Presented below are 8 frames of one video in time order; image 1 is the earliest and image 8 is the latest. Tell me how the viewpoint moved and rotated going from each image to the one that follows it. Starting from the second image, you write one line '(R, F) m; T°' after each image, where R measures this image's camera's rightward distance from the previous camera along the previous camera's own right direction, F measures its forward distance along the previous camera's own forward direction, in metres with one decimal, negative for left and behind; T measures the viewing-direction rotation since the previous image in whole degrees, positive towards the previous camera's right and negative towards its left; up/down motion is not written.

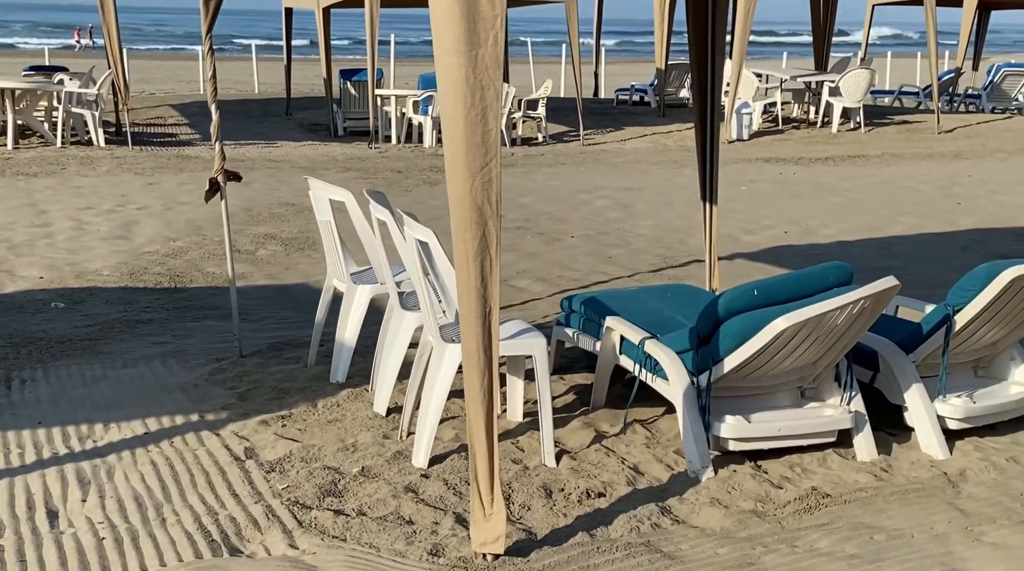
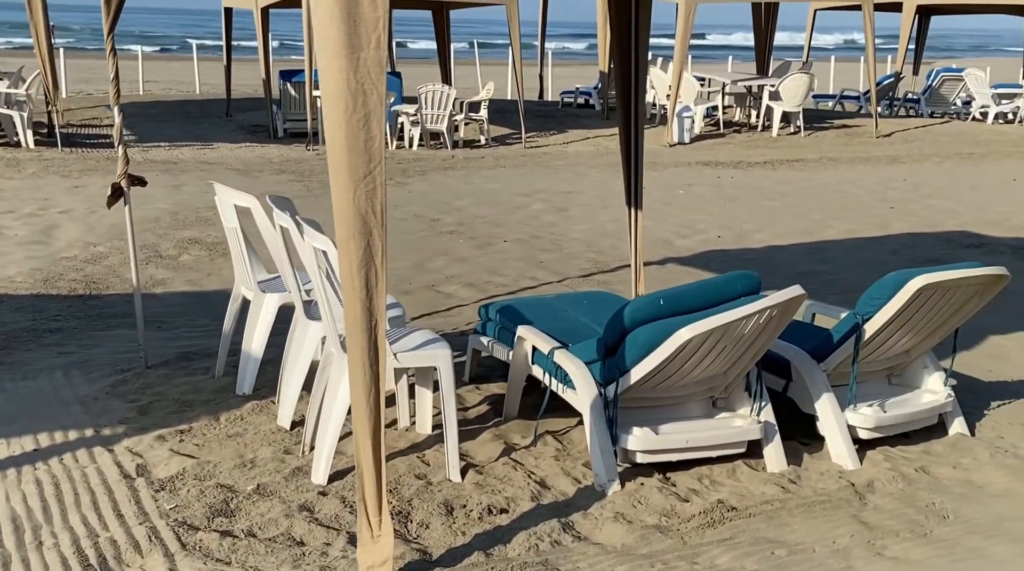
(+0.2, +0.1) m; +2°
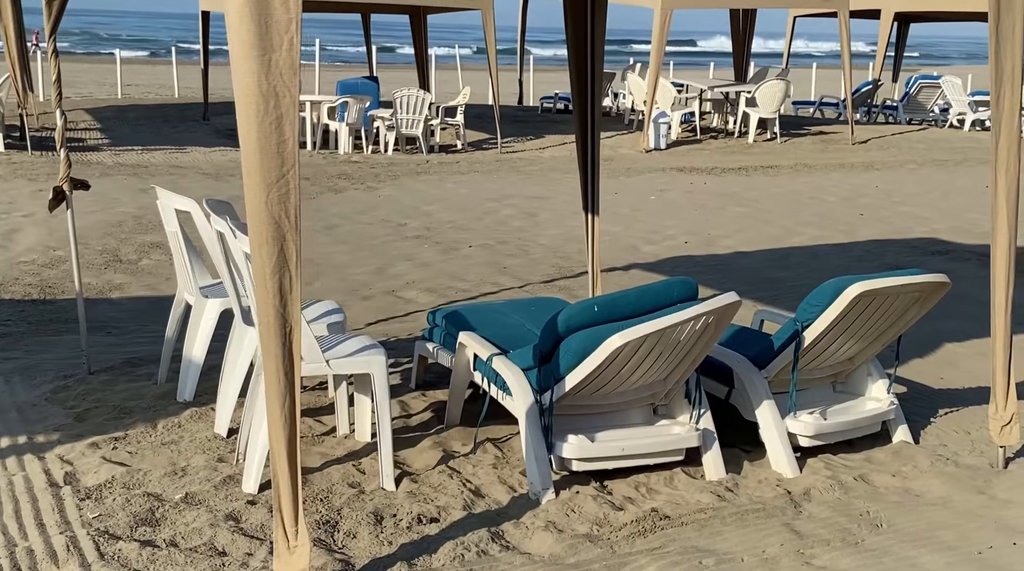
(+0.2, 0.0) m; +1°
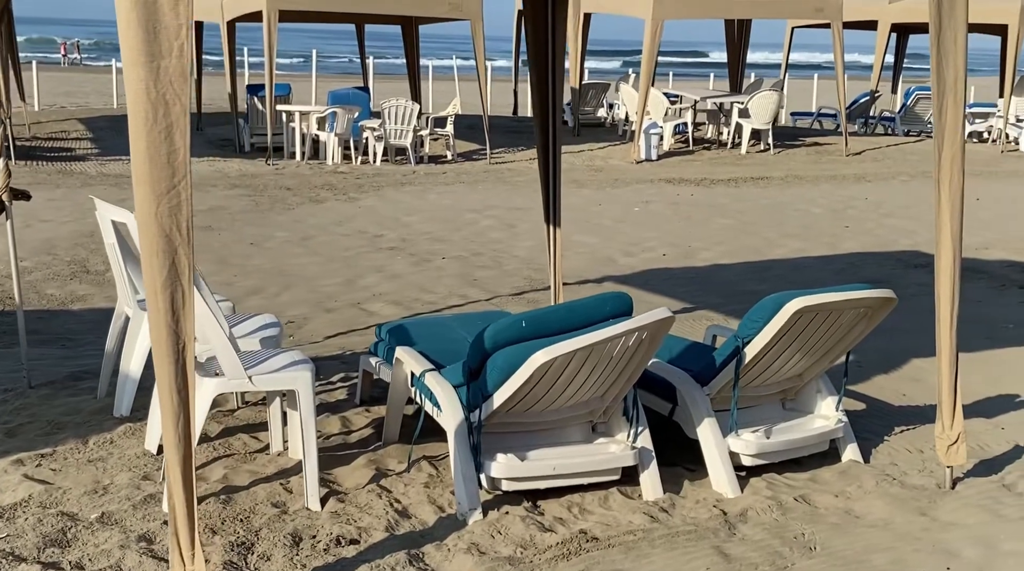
(+0.2, +0.1) m; 0°
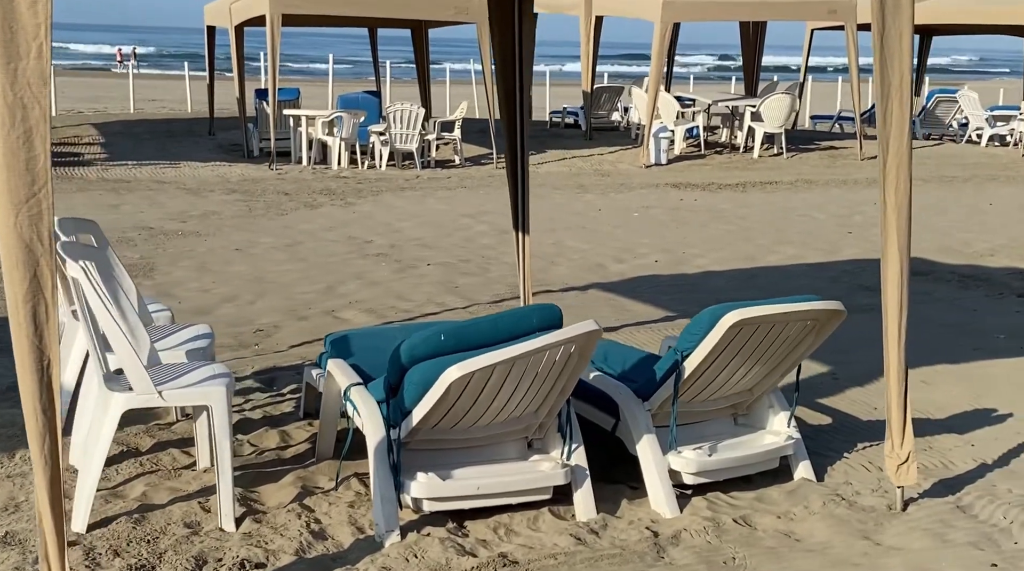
(+0.3, +0.2) m; -1°
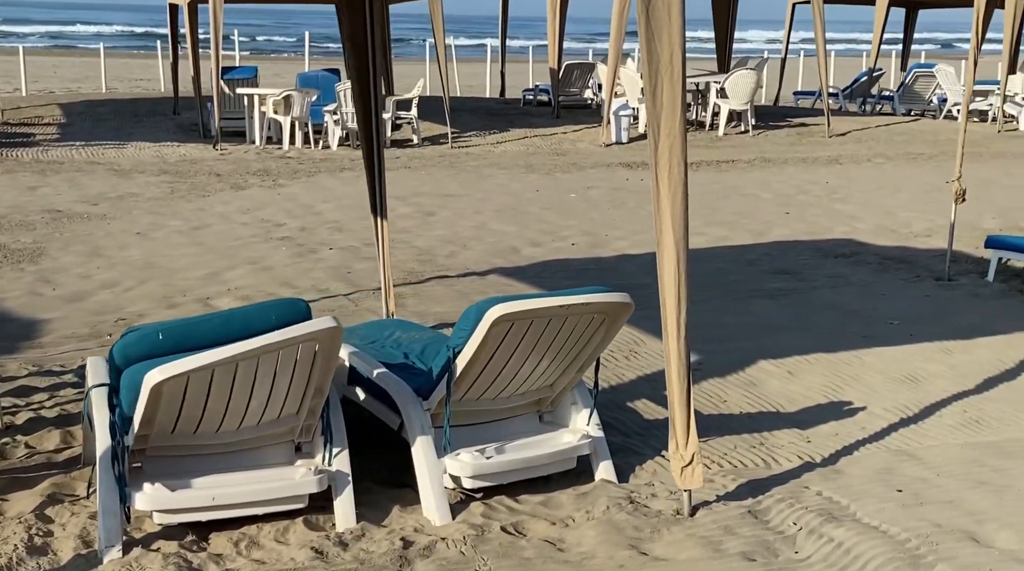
(+0.7, +0.3) m; 0°
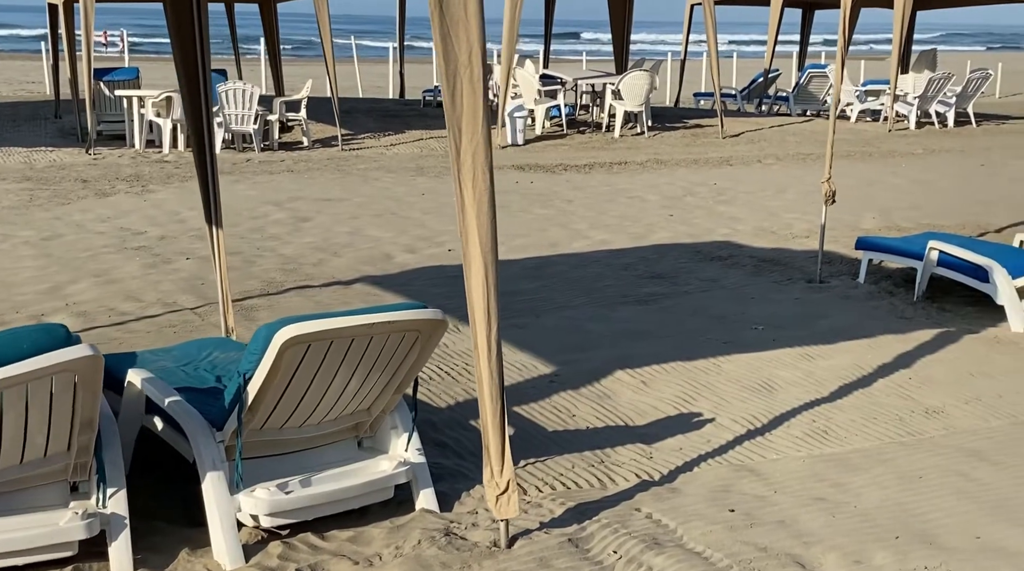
(+0.3, +0.3) m; +4°
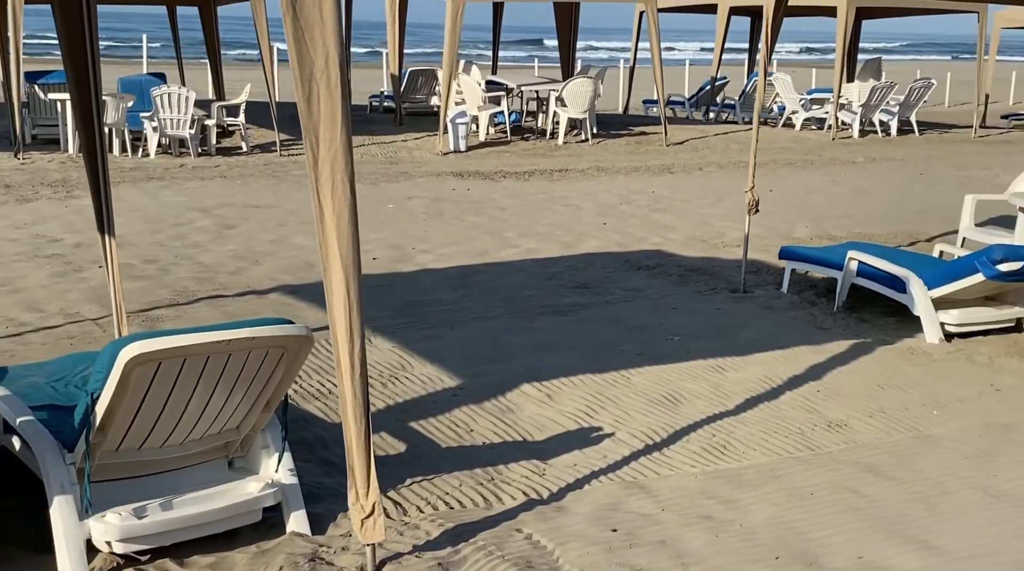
(+0.2, +0.1) m; +2°
